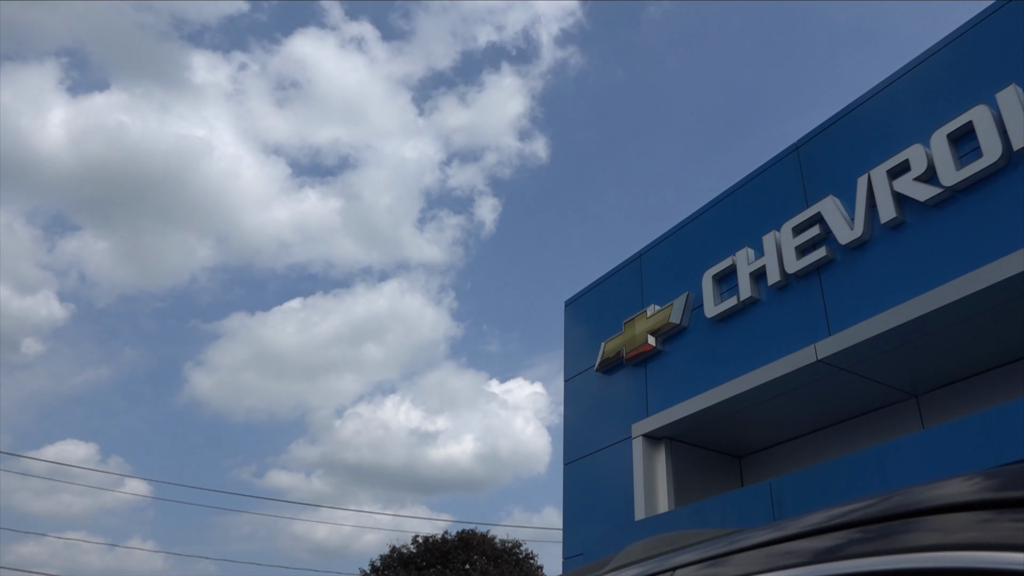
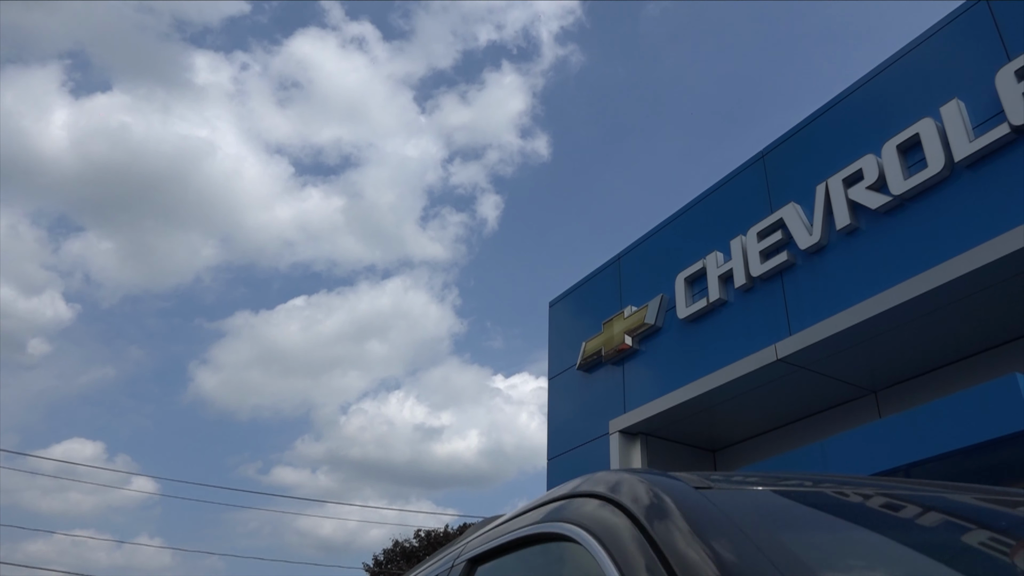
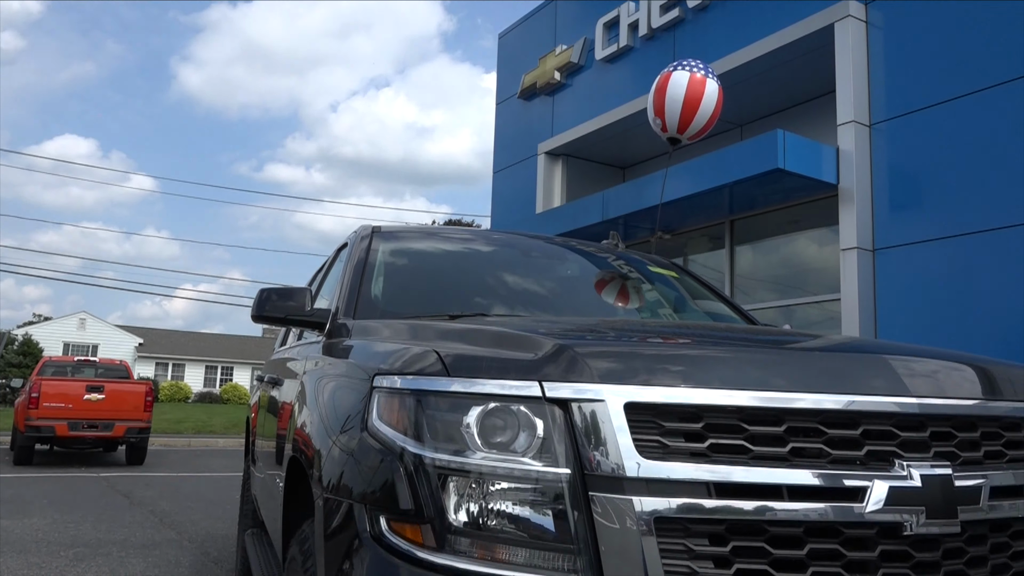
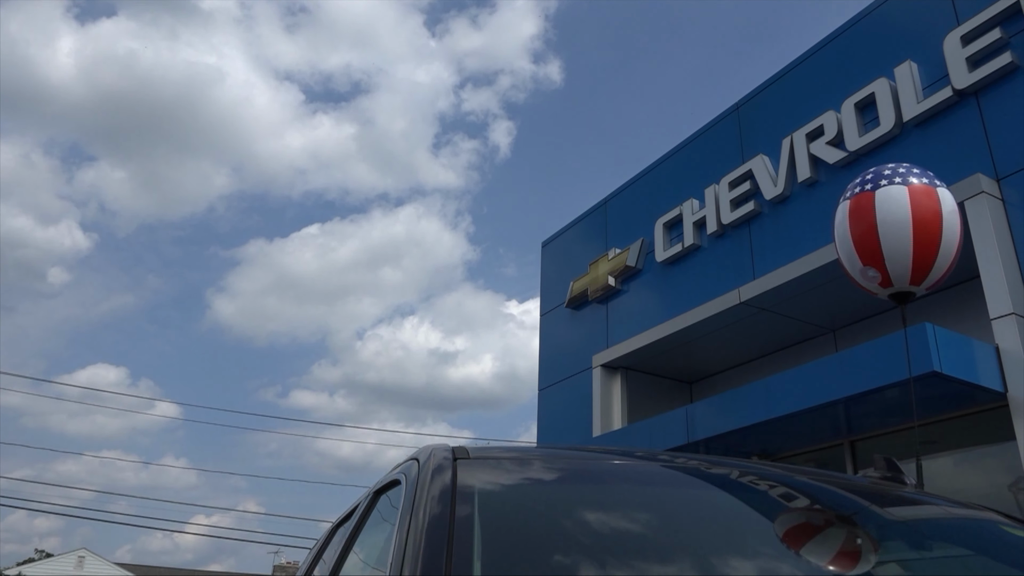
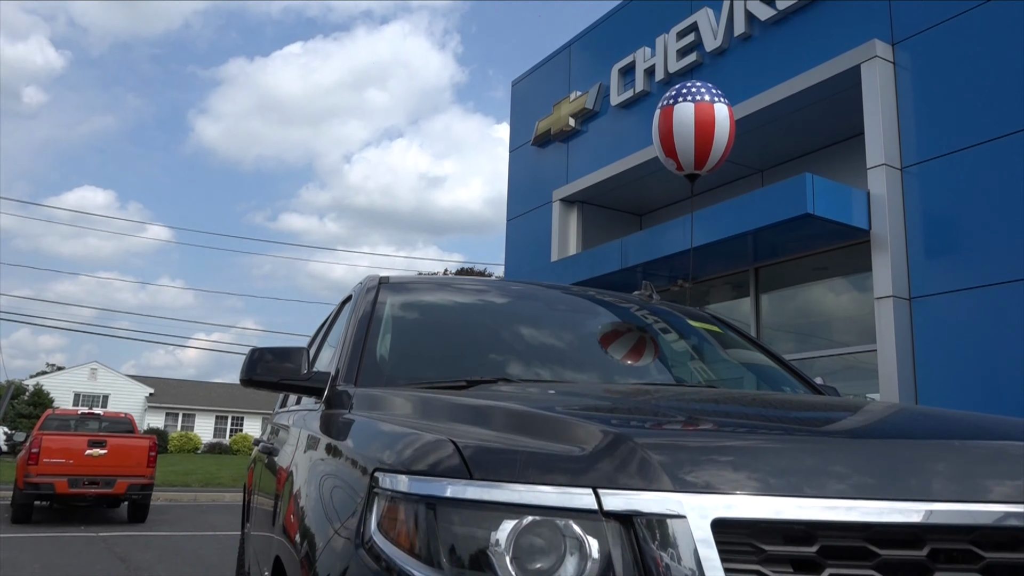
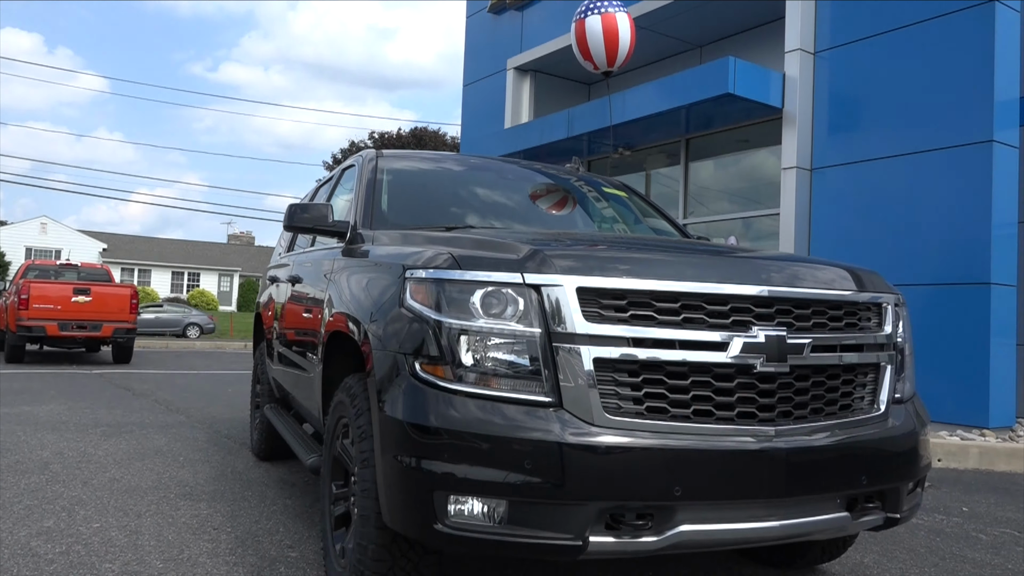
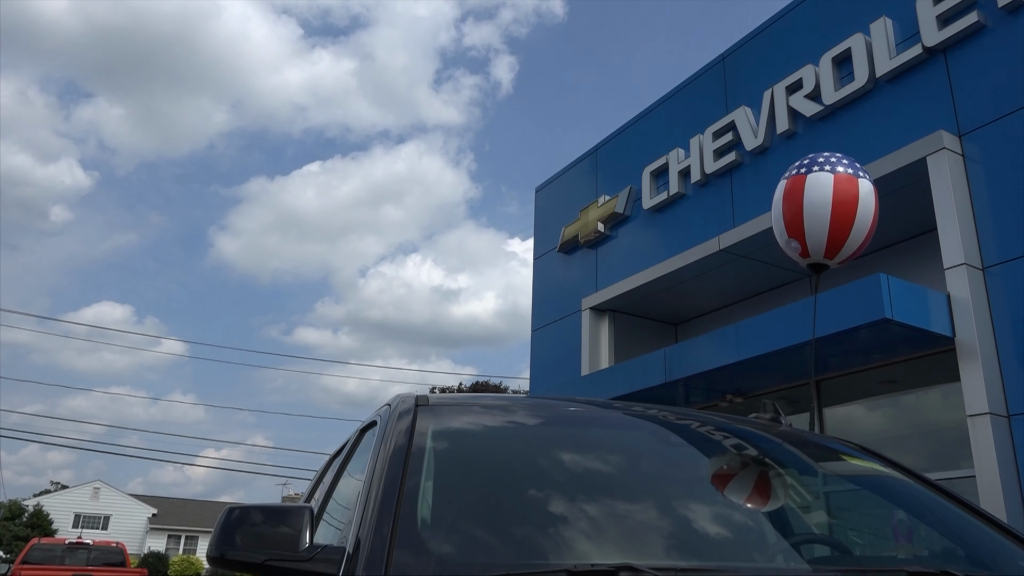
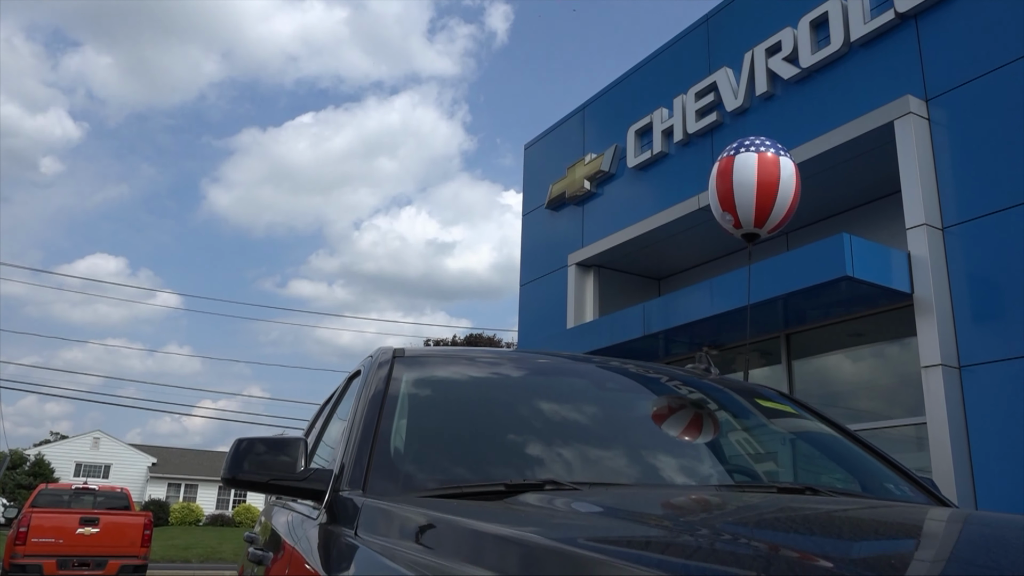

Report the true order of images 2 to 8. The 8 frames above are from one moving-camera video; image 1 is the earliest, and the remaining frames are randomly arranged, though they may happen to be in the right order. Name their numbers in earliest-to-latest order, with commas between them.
2, 4, 7, 8, 5, 3, 6
